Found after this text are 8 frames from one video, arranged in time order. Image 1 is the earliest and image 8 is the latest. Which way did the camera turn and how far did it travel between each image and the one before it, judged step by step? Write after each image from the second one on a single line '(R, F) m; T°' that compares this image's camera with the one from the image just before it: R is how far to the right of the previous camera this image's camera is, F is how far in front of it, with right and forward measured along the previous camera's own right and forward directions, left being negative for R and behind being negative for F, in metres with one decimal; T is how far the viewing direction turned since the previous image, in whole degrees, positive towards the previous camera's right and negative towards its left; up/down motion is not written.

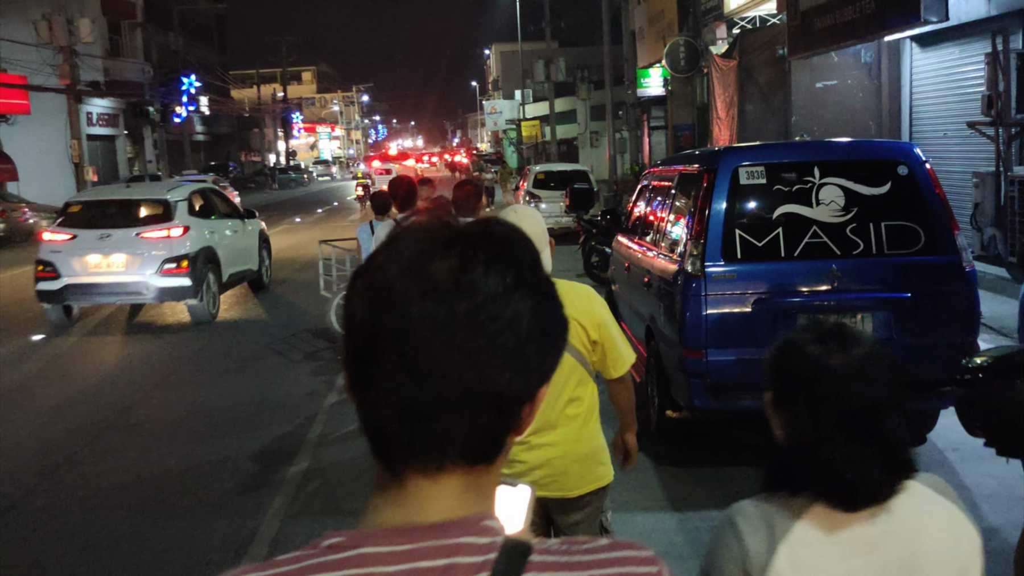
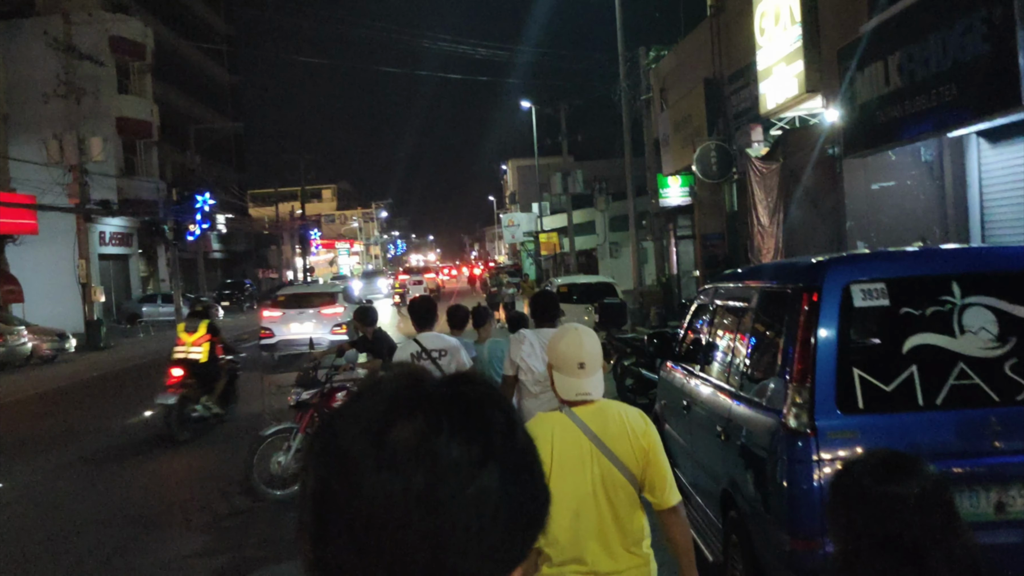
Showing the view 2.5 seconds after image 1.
(-0.1, +1.4) m; -1°
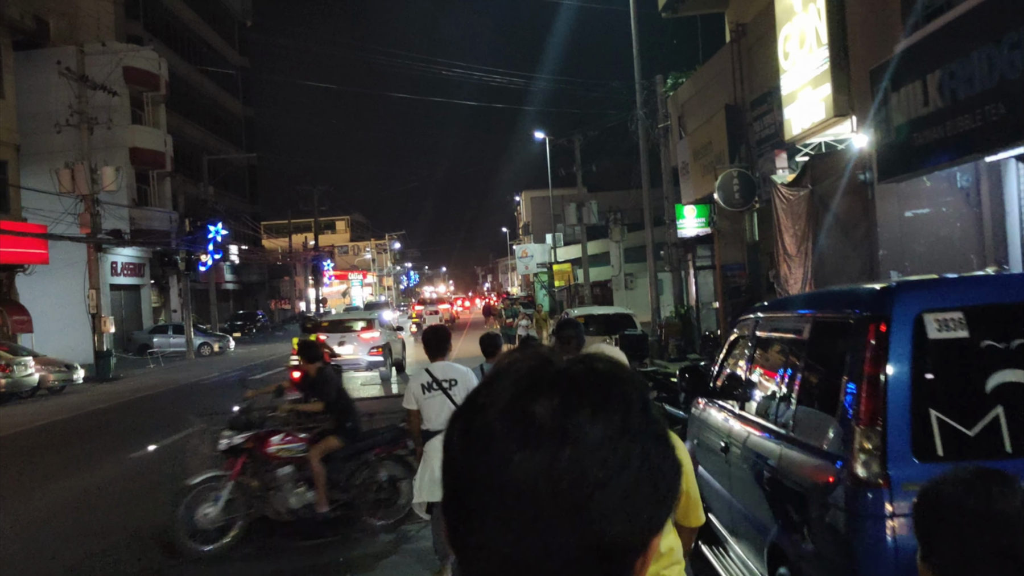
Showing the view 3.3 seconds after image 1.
(-0.1, +0.5) m; -1°
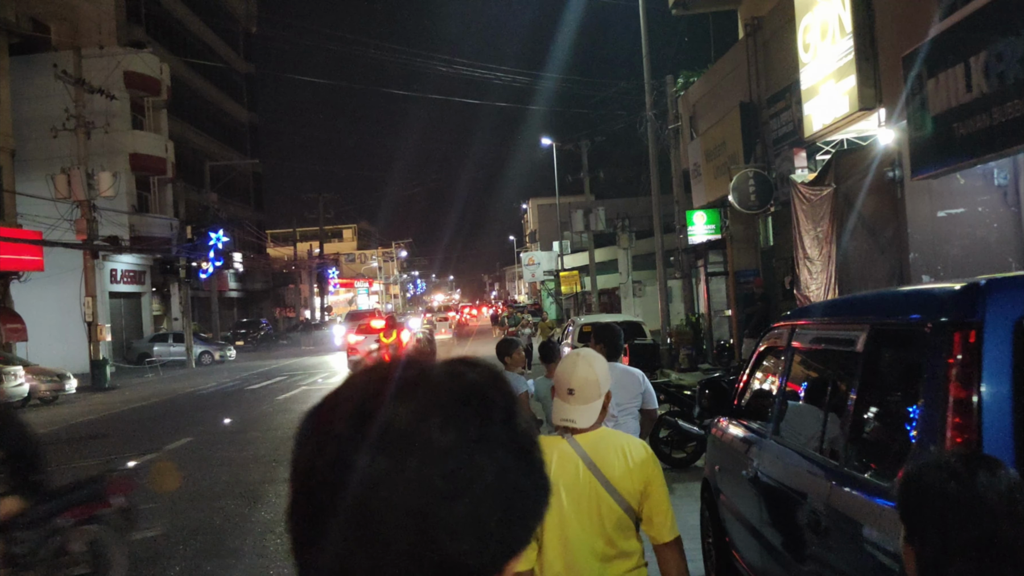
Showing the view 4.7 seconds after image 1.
(+0.1, +0.7) m; -1°
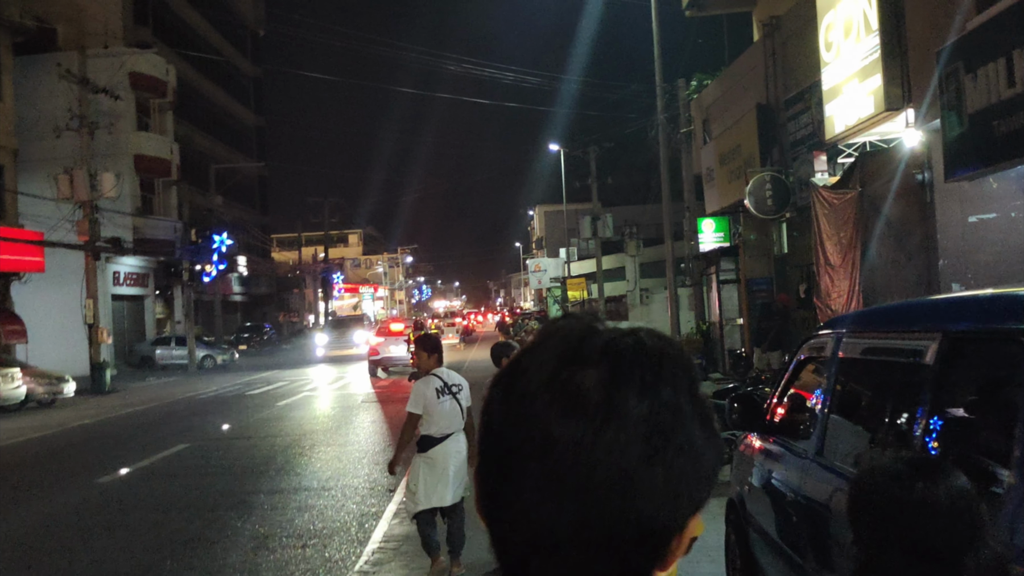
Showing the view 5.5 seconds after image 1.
(-0.1, +0.4) m; 0°
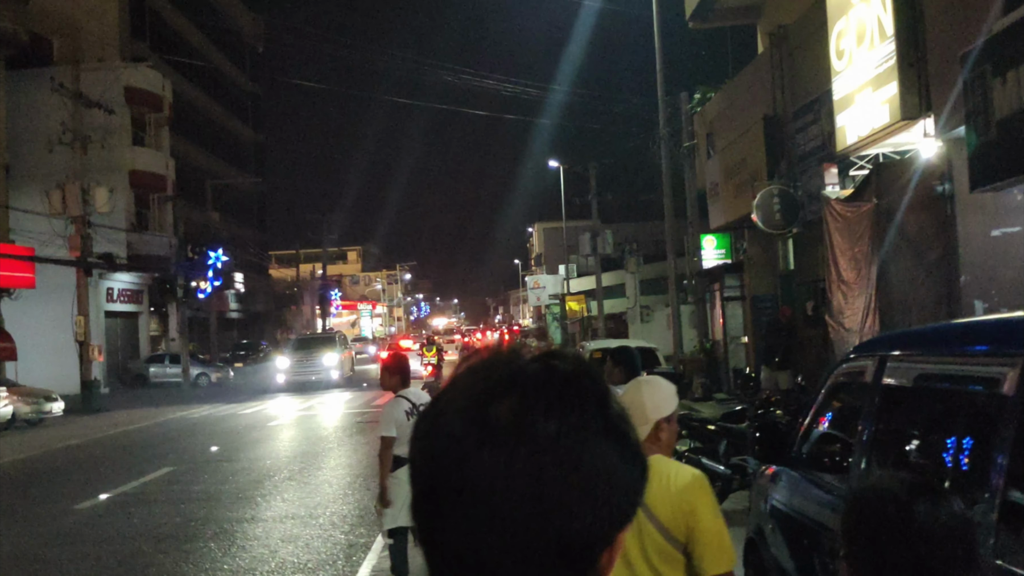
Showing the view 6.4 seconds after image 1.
(0.0, +0.5) m; 0°
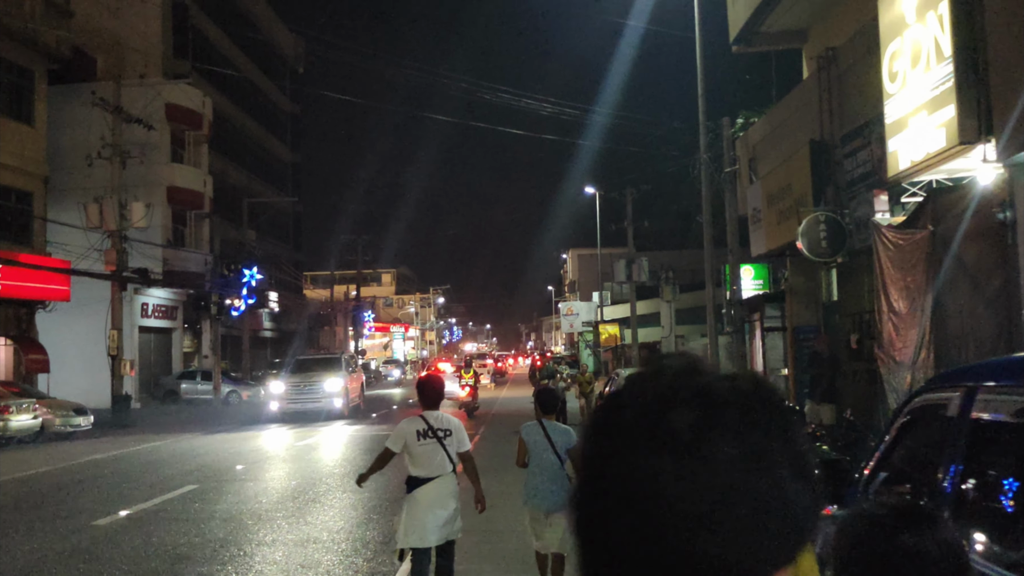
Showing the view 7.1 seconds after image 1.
(0.0, +0.4) m; -2°
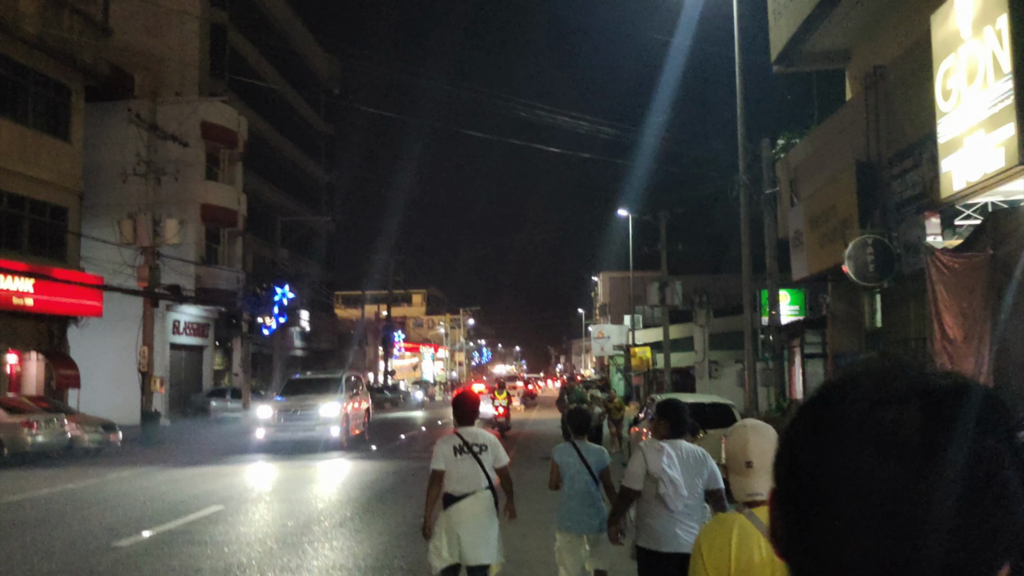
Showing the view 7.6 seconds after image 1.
(0.0, +0.4) m; -2°
